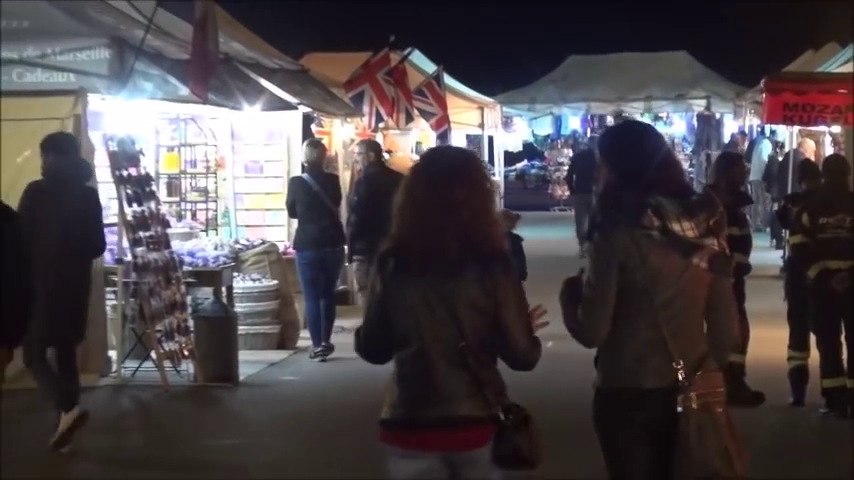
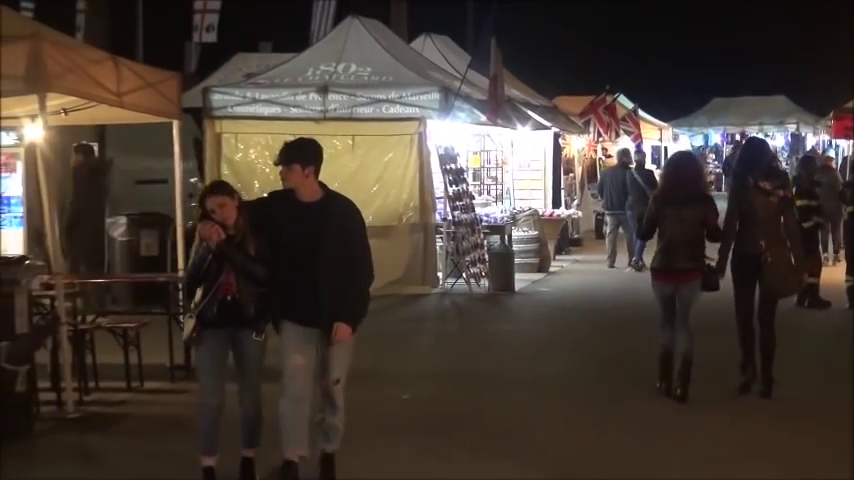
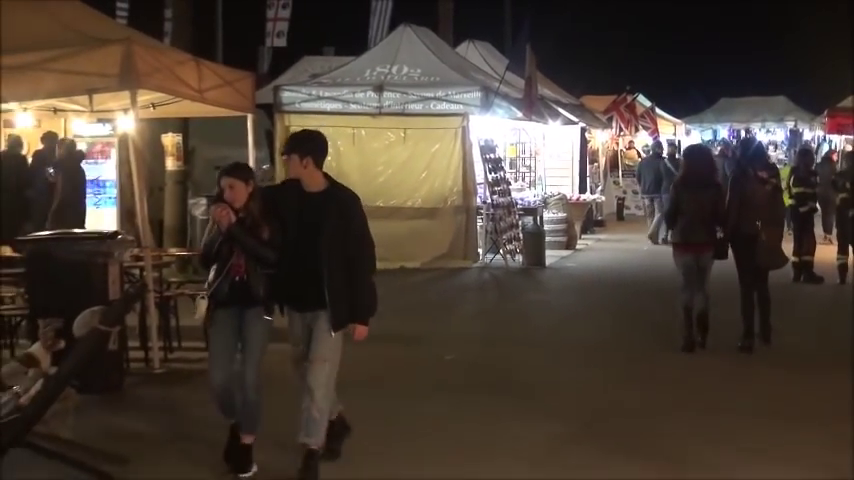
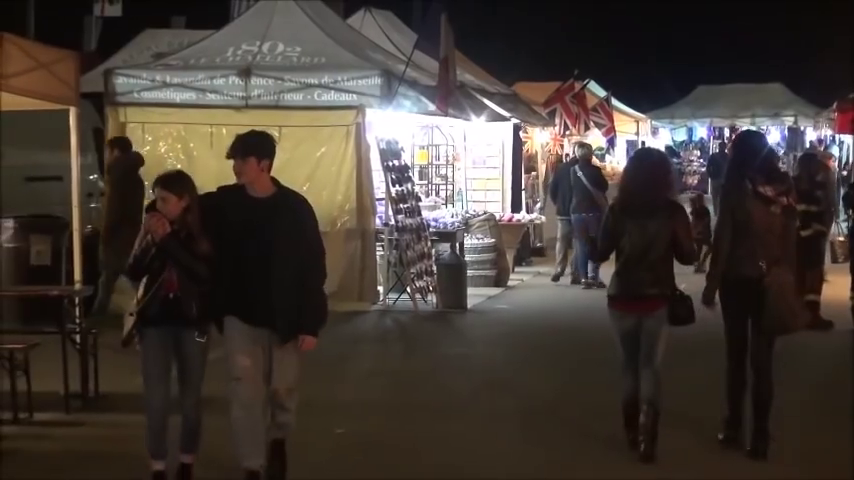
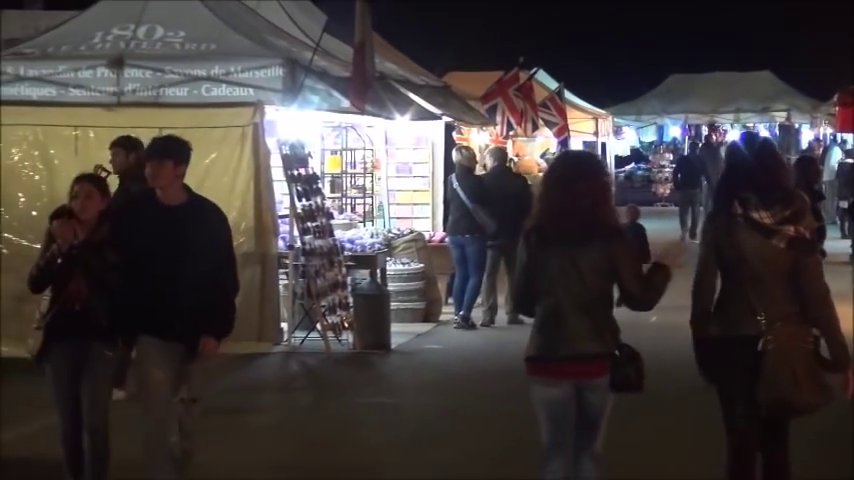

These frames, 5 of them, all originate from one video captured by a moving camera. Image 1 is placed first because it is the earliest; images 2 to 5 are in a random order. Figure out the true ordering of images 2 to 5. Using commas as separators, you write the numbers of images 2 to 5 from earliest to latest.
5, 4, 2, 3
